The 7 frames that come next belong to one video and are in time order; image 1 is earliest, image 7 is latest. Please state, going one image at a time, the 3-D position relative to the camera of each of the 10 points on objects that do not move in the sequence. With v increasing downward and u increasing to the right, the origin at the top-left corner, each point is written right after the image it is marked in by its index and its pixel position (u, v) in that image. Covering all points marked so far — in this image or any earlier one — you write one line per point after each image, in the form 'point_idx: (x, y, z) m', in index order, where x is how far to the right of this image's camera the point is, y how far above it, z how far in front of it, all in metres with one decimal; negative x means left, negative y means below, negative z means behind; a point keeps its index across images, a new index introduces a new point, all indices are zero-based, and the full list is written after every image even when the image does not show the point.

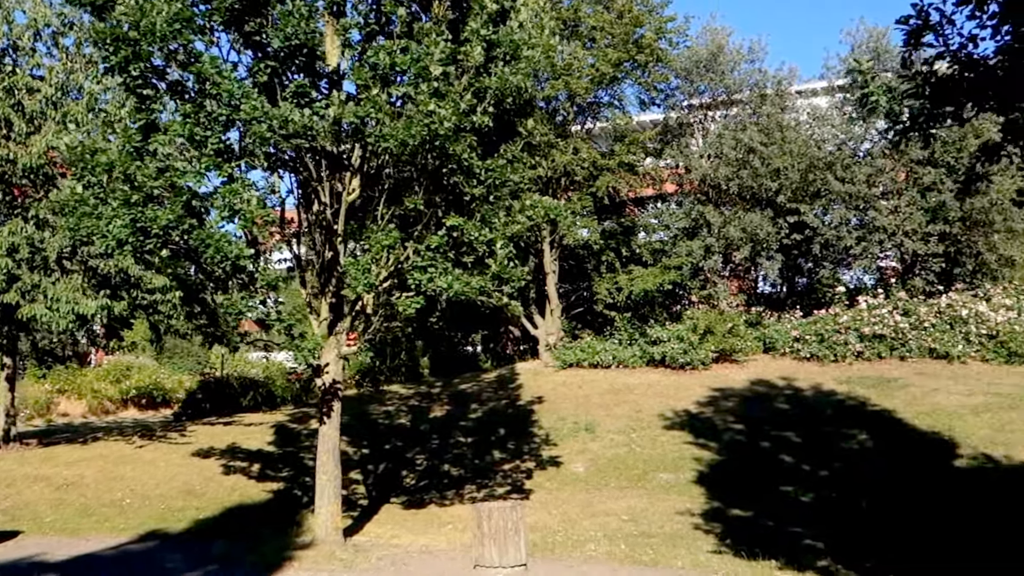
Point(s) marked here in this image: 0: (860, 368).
0: (+5.1, -1.2, +15.5) m
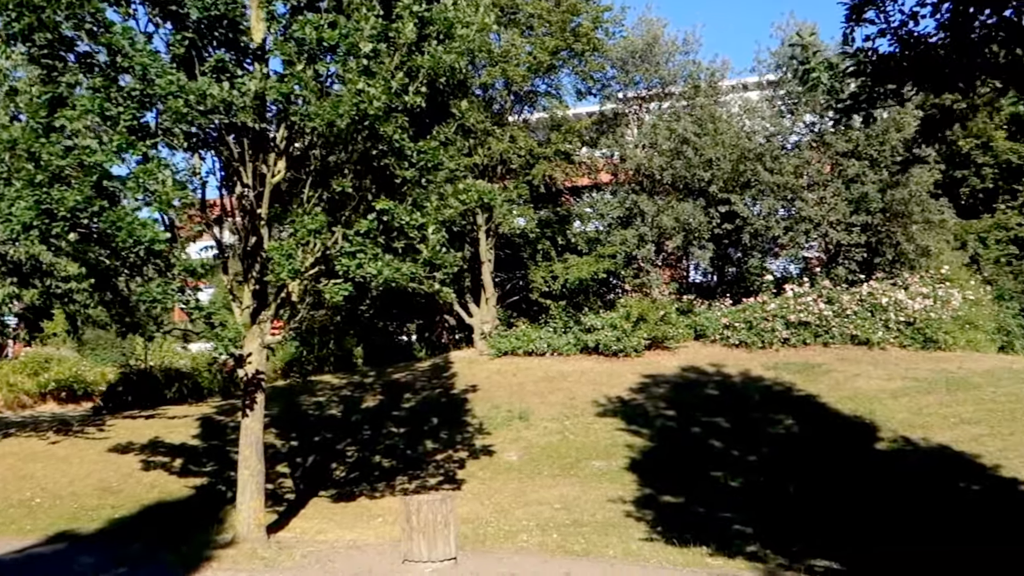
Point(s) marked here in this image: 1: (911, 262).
0: (+4.1, -1.0, +15.7) m
1: (+6.4, +0.4, +17.1) m
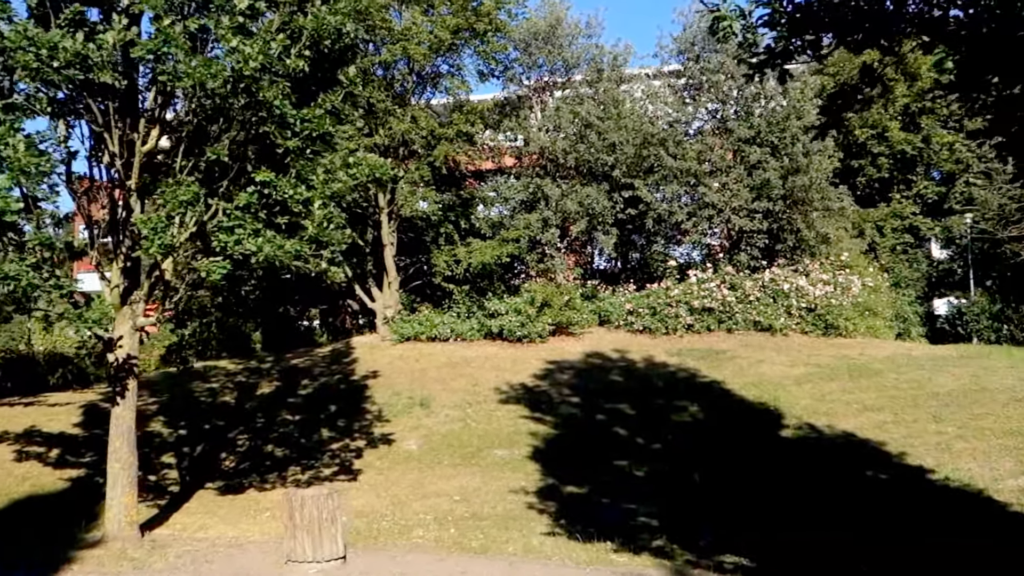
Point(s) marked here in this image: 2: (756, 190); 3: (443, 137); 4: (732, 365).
0: (+2.6, -0.8, +15.5) m
1: (+4.9, +0.6, +17.2) m
2: (+3.9, +1.6, +16.6) m
3: (-1.0, +2.3, +15.7) m
4: (+2.9, -1.0, +14.0) m
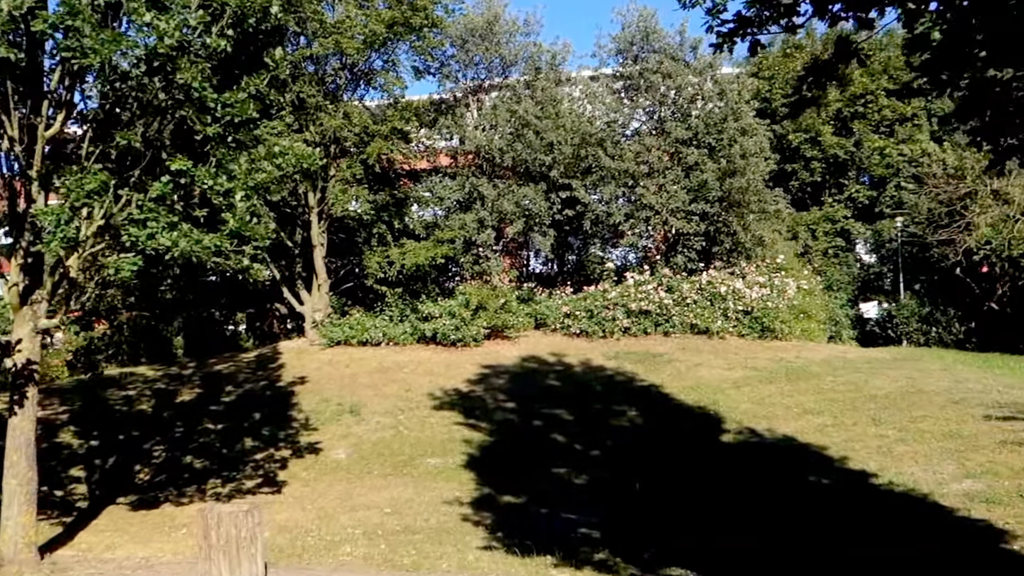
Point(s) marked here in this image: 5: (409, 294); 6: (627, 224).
0: (+1.7, -0.8, +15.3) m
1: (+3.8, +0.6, +17.0) m
2: (+2.8, +1.5, +16.4) m
3: (-2.0, +2.3, +15.2) m
4: (+2.1, -1.1, +13.7) m
5: (-1.6, -0.1, +16.3) m
6: (+1.8, +1.0, +16.4) m
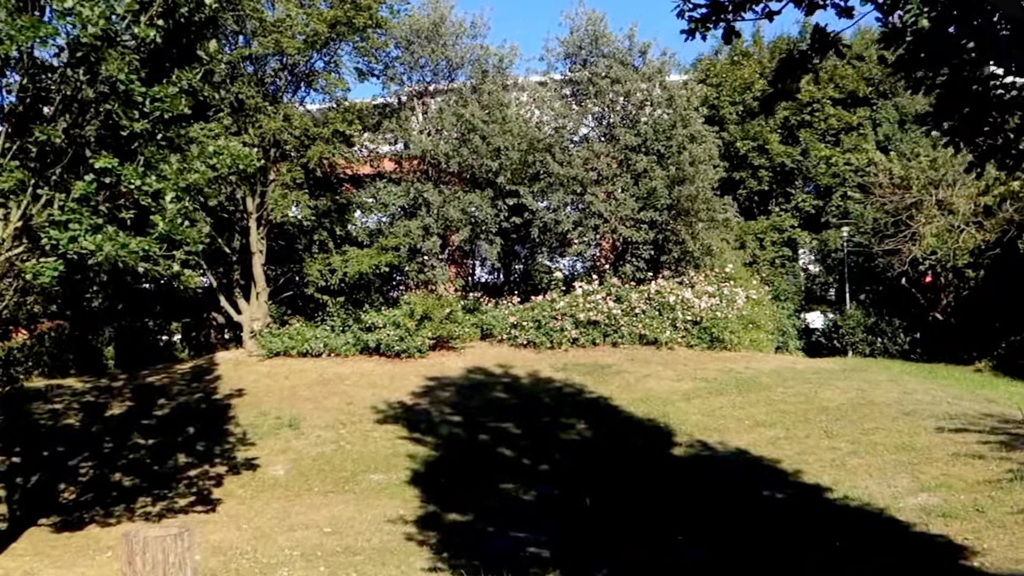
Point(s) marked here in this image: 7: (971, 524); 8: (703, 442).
0: (+0.9, -0.9, +15.0) m
1: (+2.9, +0.4, +16.9) m
2: (+2.0, +1.4, +16.3) m
3: (-2.7, +2.1, +14.8) m
4: (+1.4, -1.2, +13.4) m
5: (-2.4, -0.2, +15.8) m
6: (+1.0, +0.9, +16.2) m
7: (+3.2, -1.7, +7.4) m
8: (+1.9, -1.6, +10.6) m
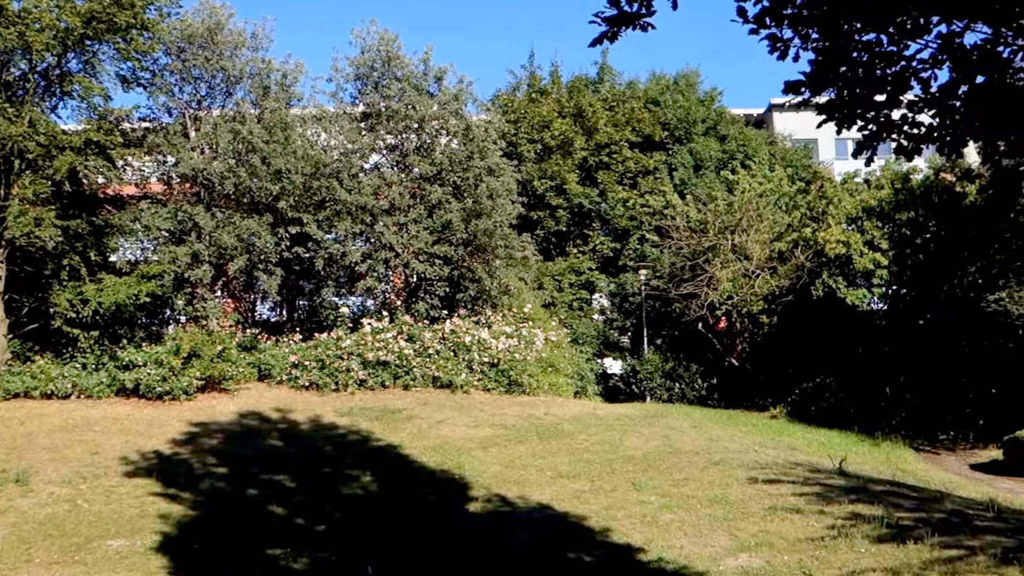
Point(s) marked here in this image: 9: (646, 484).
0: (-1.9, -1.4, +13.7) m
1: (-0.3, -0.2, +16.0) m
2: (-1.0, +0.8, +15.2) m
3: (-5.4, +1.7, +12.9) m
4: (-1.2, -1.6, +12.2) m
5: (-5.3, -0.7, +13.9) m
6: (-2.1, +0.3, +14.9) m
7: (+1.8, -1.9, +6.6) m
8: (-0.1, -1.9, +9.5) m
9: (+1.2, -1.8, +9.7) m
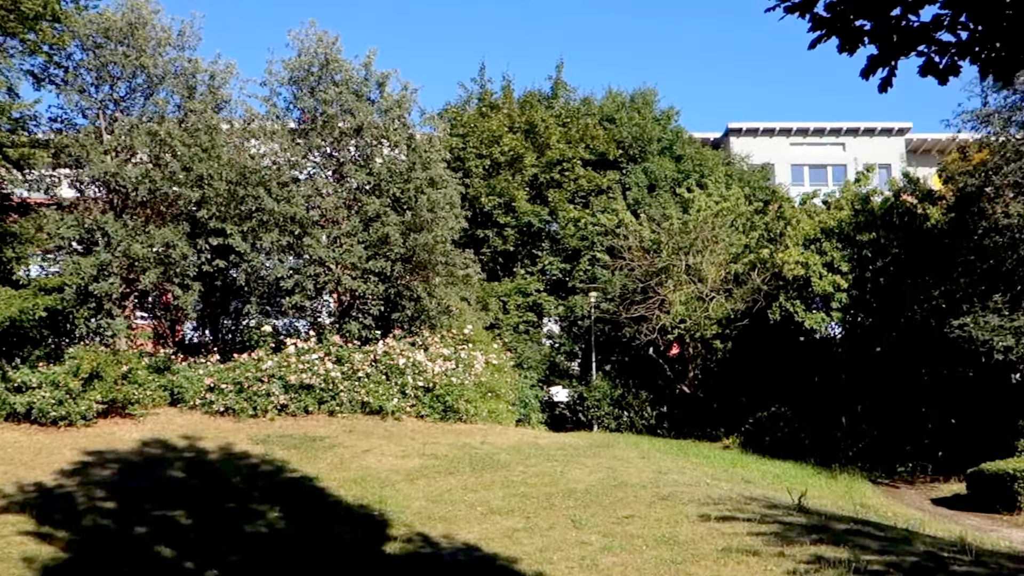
0: (-2.7, -1.6, +12.5) m
1: (-1.1, -0.5, +14.9) m
2: (-1.9, +0.6, +14.2) m
3: (-6.1, +1.6, +11.7) m
4: (-1.9, -1.8, +11.1) m
5: (-6.1, -0.8, +12.6) m
6: (-2.9, +0.1, +13.8) m
7: (+1.3, -1.9, +5.6) m
8: (-0.7, -2.0, +8.4) m
9: (+0.6, -1.9, +8.7) m
